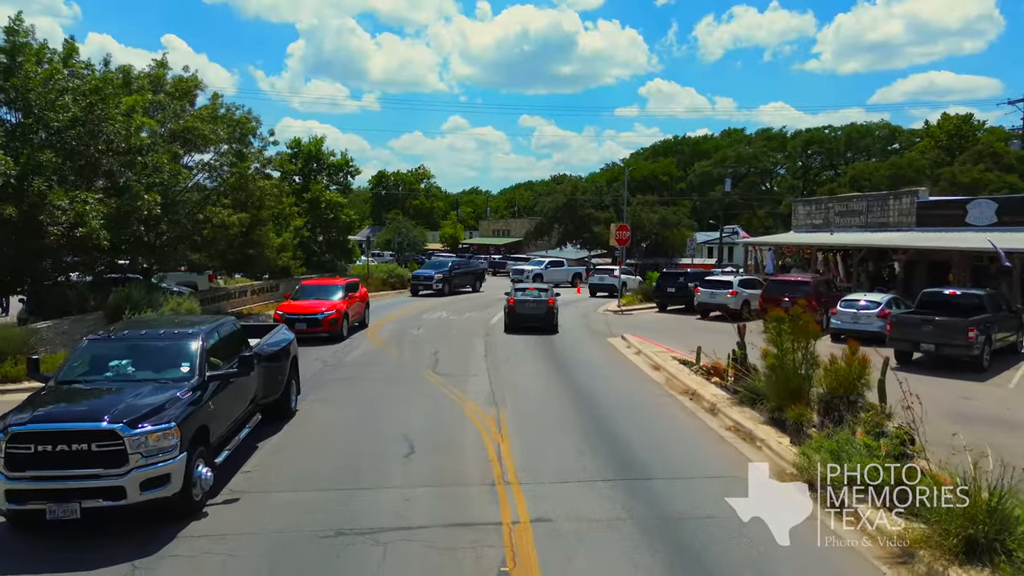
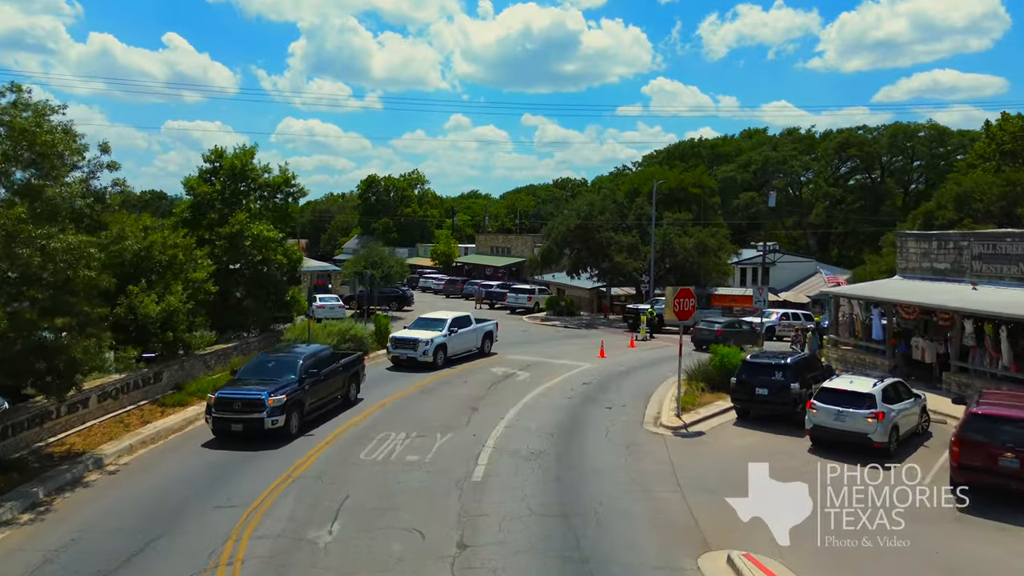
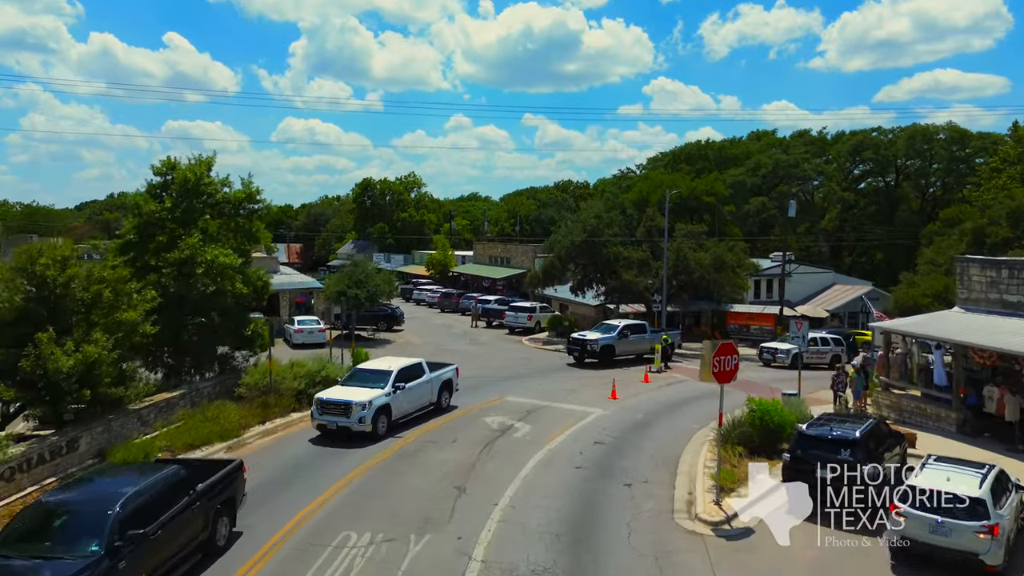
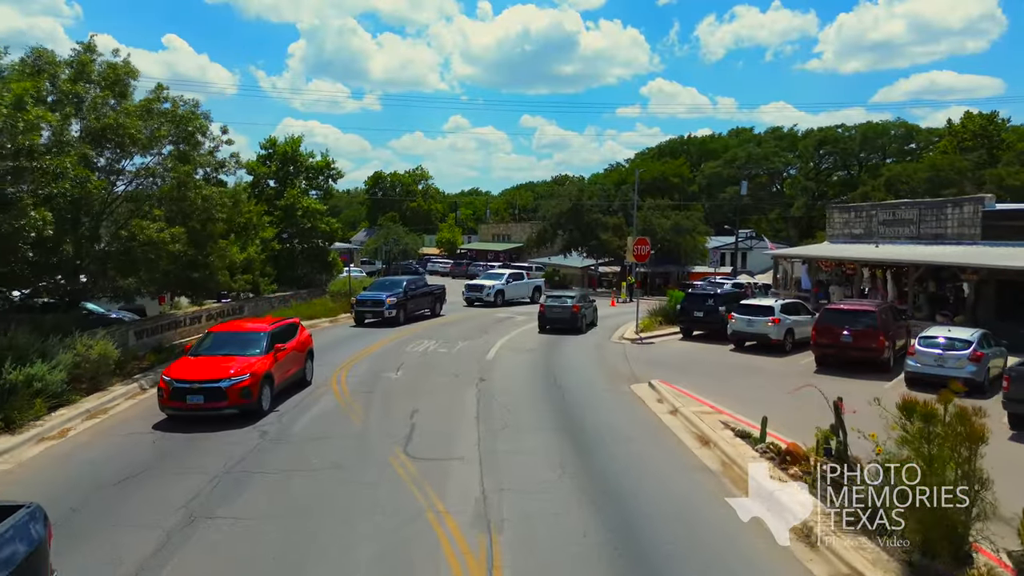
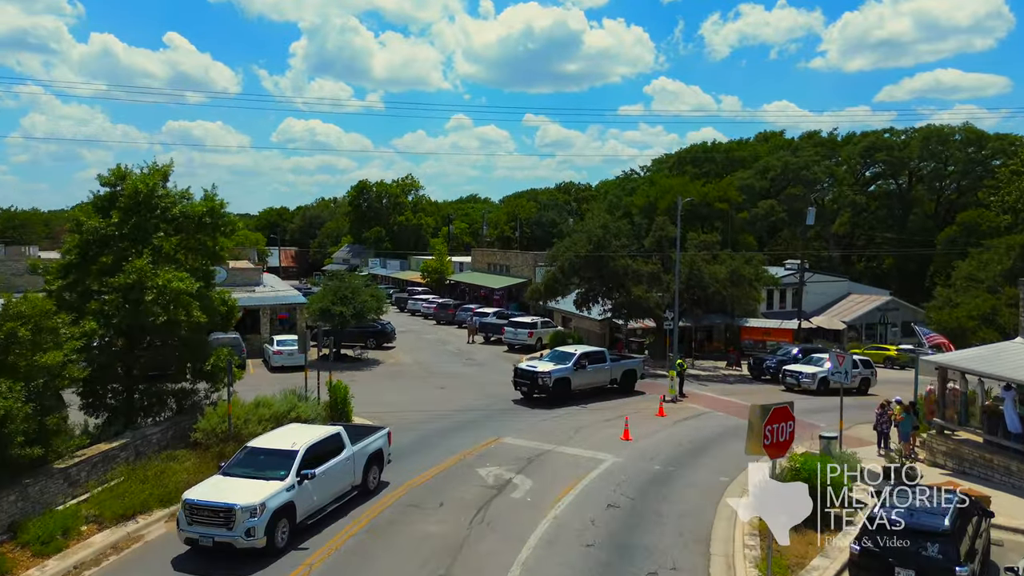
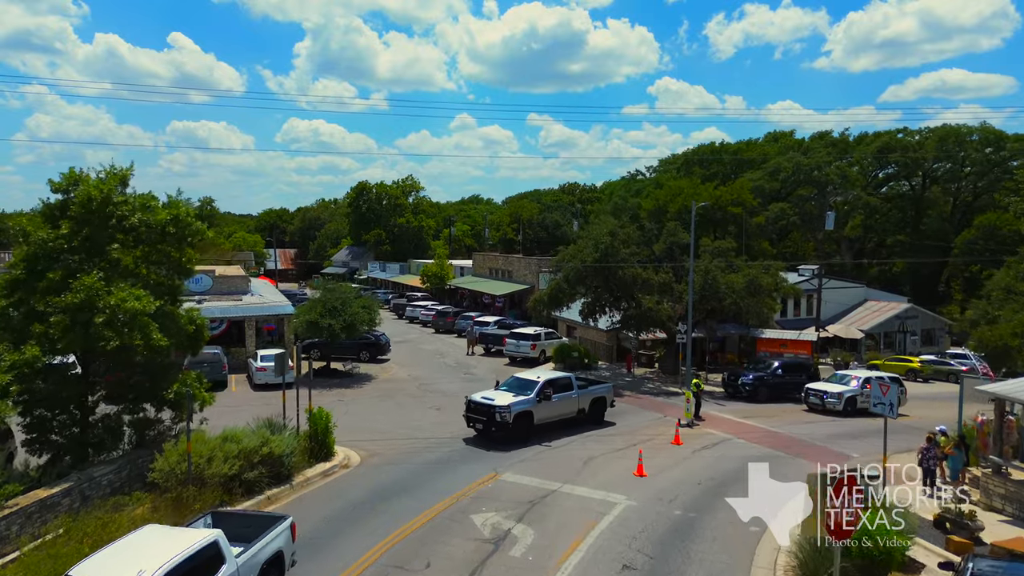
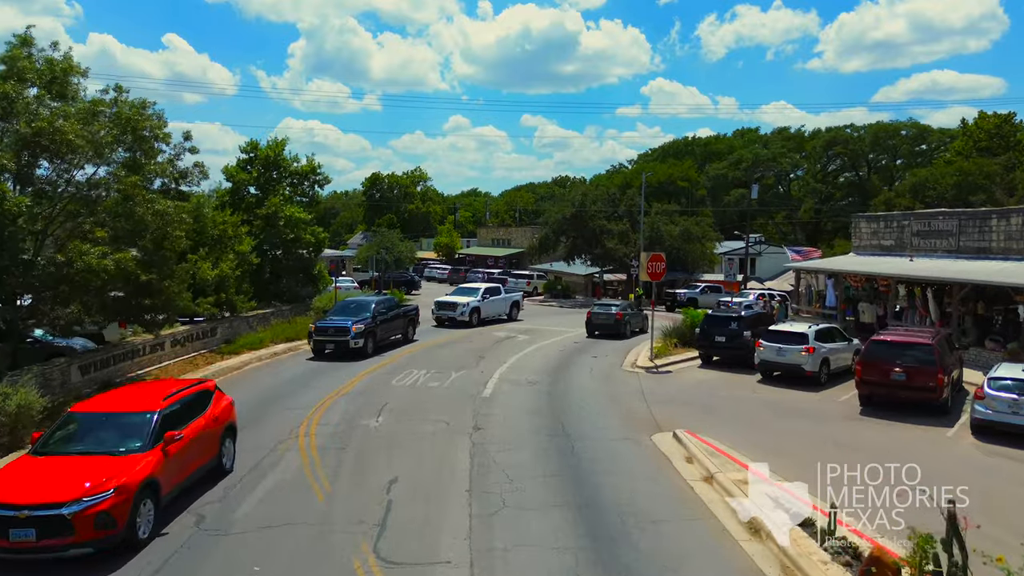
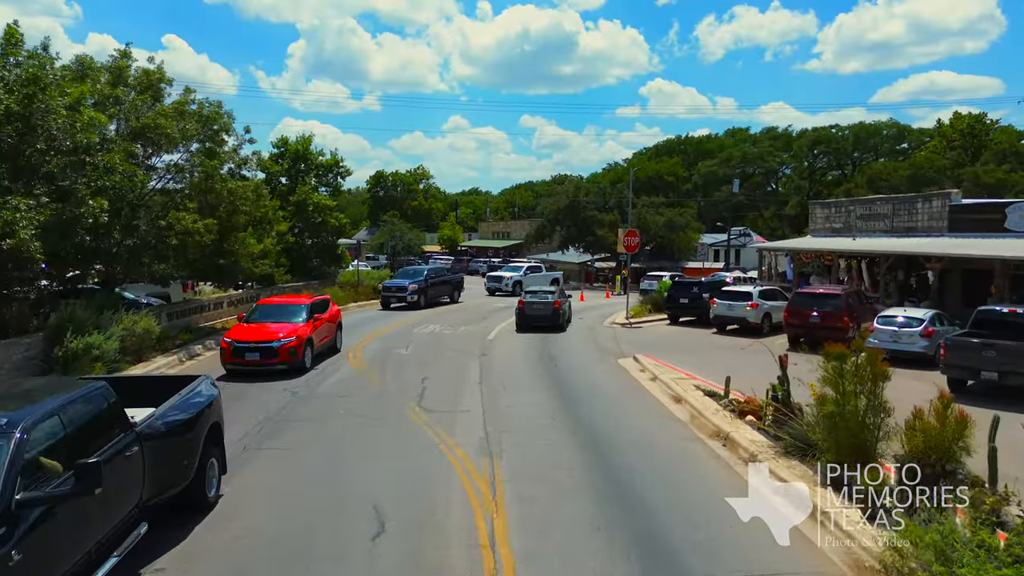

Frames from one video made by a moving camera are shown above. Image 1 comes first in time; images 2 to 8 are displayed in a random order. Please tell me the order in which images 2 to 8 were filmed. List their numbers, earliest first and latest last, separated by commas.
8, 4, 7, 2, 3, 5, 6
